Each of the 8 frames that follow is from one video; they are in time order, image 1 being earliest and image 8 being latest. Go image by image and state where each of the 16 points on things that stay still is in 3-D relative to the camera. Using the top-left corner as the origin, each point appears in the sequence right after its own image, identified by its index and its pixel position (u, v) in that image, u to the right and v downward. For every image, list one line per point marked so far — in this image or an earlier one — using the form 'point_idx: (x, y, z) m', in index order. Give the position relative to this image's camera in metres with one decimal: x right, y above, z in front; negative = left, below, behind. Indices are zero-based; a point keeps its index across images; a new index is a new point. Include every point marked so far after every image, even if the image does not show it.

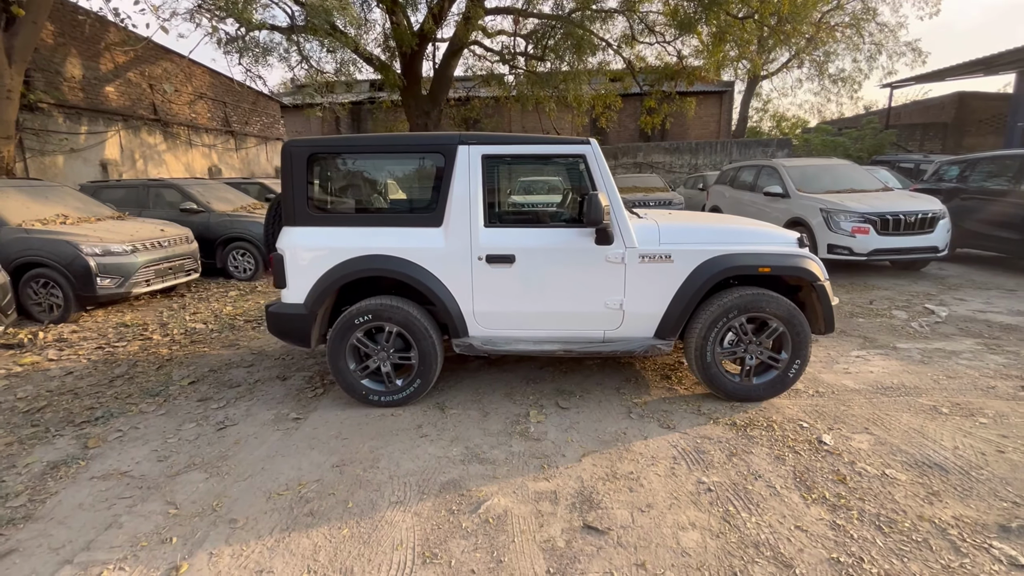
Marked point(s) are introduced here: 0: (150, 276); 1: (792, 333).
0: (-4.9, +0.2, +6.5) m
1: (+2.0, -0.3, +3.4) m
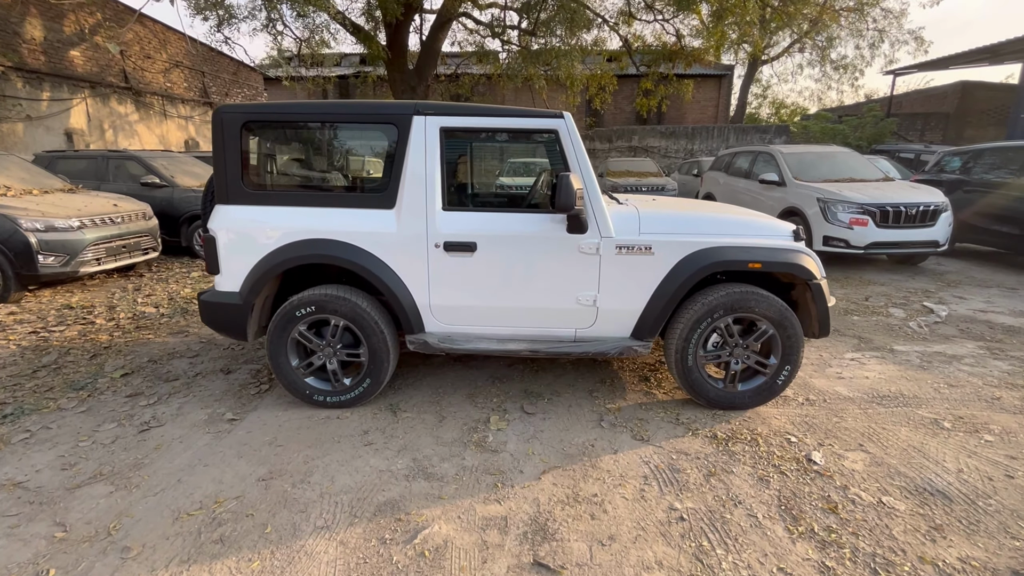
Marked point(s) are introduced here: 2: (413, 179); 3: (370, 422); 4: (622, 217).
0: (-5.2, +0.4, +6.0) m
1: (+1.8, -0.3, +3.1) m
2: (-0.6, +0.7, +3.0) m
3: (-0.9, -0.9, +3.1) m
4: (+0.7, +0.5, +3.1) m
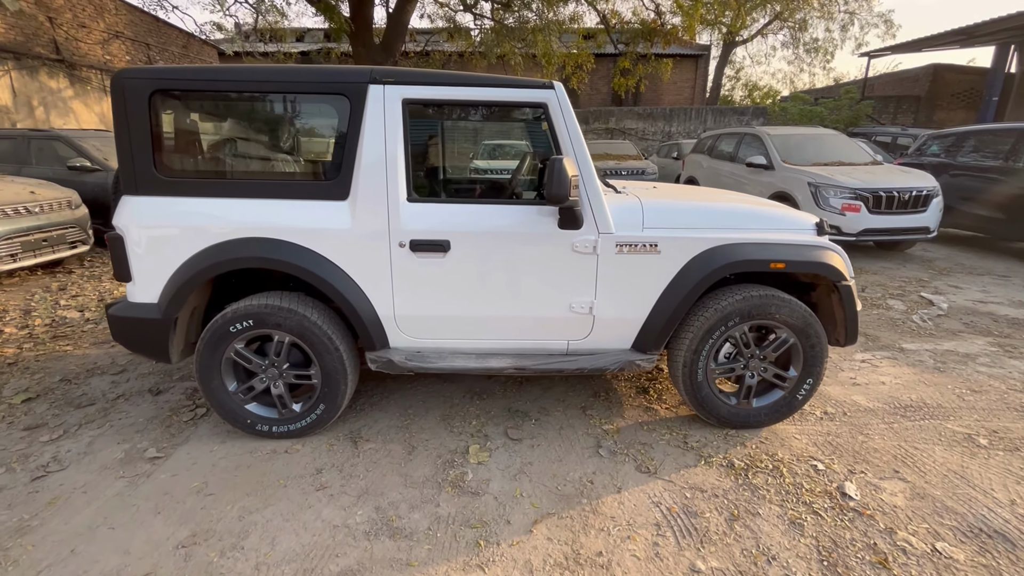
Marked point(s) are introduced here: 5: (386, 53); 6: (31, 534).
0: (-5.5, +0.4, +5.2) m
1: (+1.7, -0.3, +2.7) m
2: (-0.7, +0.7, +2.5) m
3: (-1.0, -0.9, +2.6) m
4: (+0.6, +0.4, +2.6) m
5: (-3.1, +5.8, +11.7) m
6: (-2.2, -1.1, +2.1) m
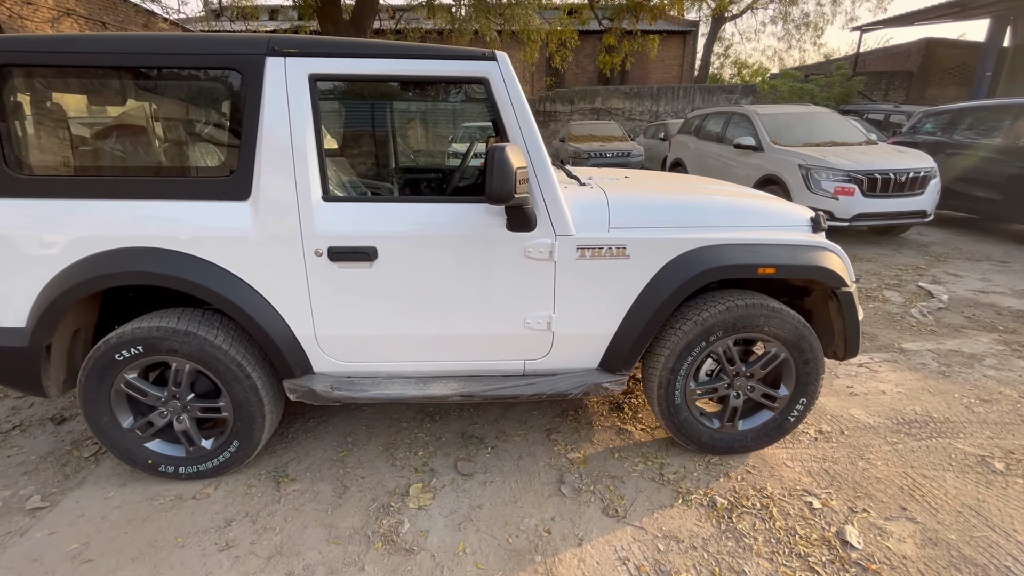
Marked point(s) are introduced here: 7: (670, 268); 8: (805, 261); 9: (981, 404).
0: (-5.8, +0.4, +4.7) m
1: (+1.4, -0.4, +2.3) m
2: (-1.0, +0.6, +2.0) m
3: (-1.3, -1.0, +2.2) m
4: (+0.3, +0.4, +2.2) m
5: (-3.6, +6.0, +11.0) m
6: (-2.4, -1.2, +1.7) m
7: (+0.7, +0.1, +2.2) m
8: (+1.3, +0.1, +2.2) m
9: (+2.8, -0.7, +2.9) m
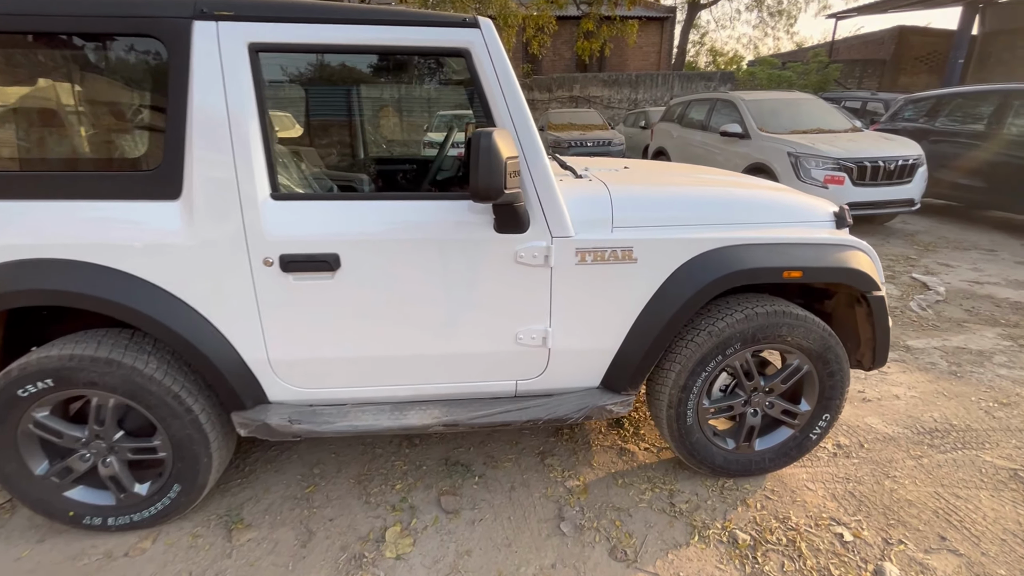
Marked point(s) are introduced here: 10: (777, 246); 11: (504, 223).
0: (-5.9, +0.3, +4.1) m
1: (+1.4, -0.4, +2.1) m
2: (-1.1, +0.5, +1.7) m
3: (-1.3, -1.1, +1.9) m
4: (+0.3, +0.3, +1.9) m
5: (-4.2, +6.1, +10.4) m
6: (-2.4, -1.3, +1.3) m
7: (+0.7, +0.1, +1.9) m
8: (+1.3, +0.1, +1.9) m
9: (+2.8, -0.7, +2.7) m
10: (+1.1, +0.2, +1.9) m
11: (0.0, +0.2, +1.8) m
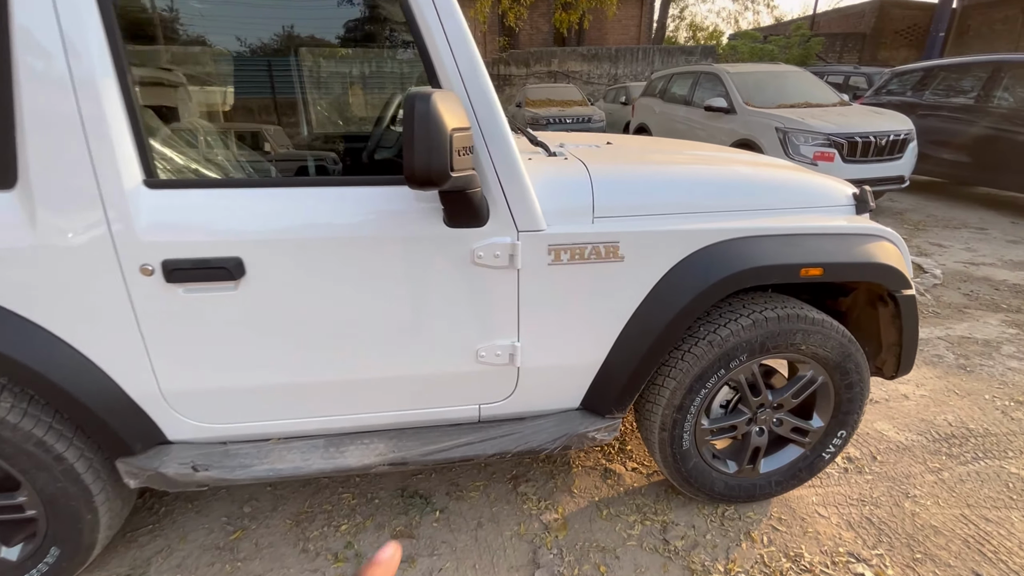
0: (-6.2, +0.2, +3.5) m
1: (+1.2, -0.4, +1.8) m
2: (-1.2, +0.5, +1.2) m
3: (-1.4, -1.1, +1.5) m
4: (+0.1, +0.3, +1.5) m
5: (-4.7, +6.3, +9.6) m
6: (-2.5, -1.4, +0.9) m
7: (+0.5, +0.1, +1.6) m
8: (+1.2, +0.1, +1.6) m
9: (+2.6, -0.6, +2.5) m
10: (+0.9, +0.2, +1.6) m
11: (-0.2, +0.2, +1.4) m
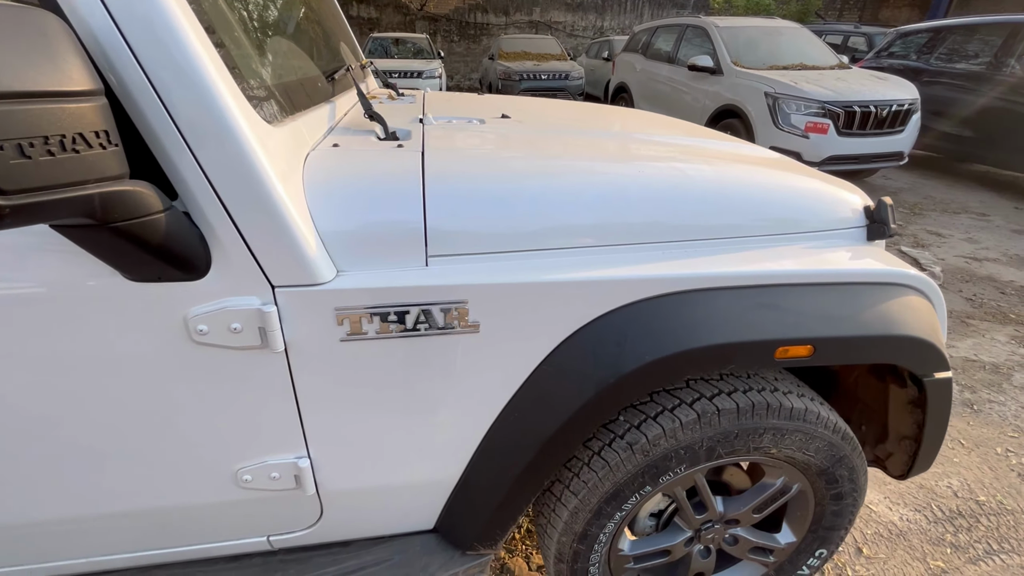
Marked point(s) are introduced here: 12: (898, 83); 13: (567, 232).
0: (-6.6, +0.3, +2.7) m
1: (+0.8, -0.5, +1.2) m
2: (-1.6, +0.3, +0.5) m
3: (-1.9, -1.3, +0.9) m
4: (-0.3, +0.2, +0.9) m
5: (-5.3, +6.9, +8.3) m
6: (-2.9, -1.6, +0.3) m
7: (+0.1, -0.1, +0.9) m
8: (+0.7, -0.1, +1.0) m
9: (+2.2, -0.7, +1.9) m
10: (+0.5, 0.0, +1.0) m
11: (-0.6, 0.0, +0.7) m
12: (+4.4, +2.3, +5.4) m
13: (+0.1, +0.1, +0.9) m
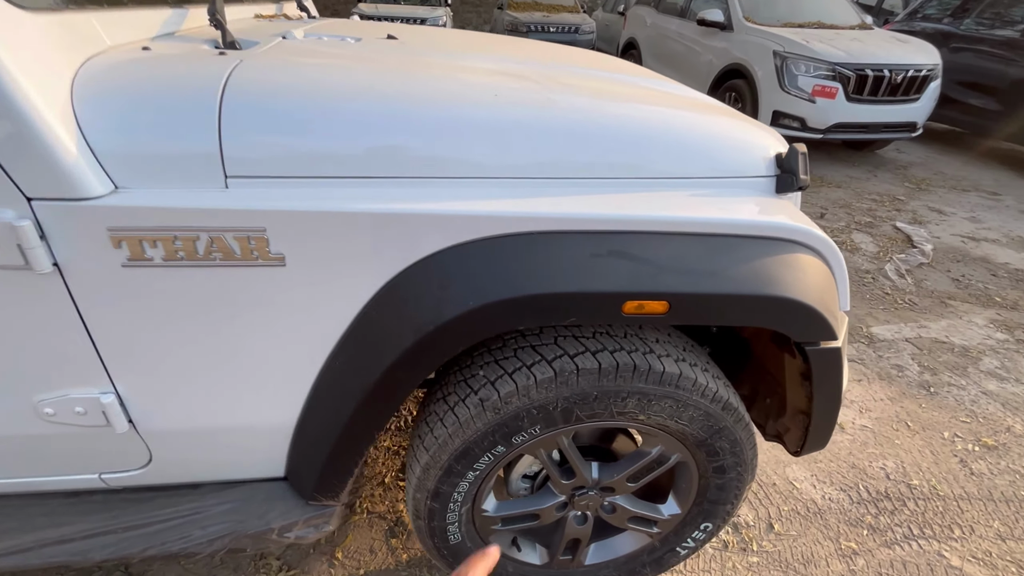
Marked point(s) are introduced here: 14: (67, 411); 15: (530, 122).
0: (-6.9, +0.9, +2.7) m
1: (+0.5, -0.4, +1.1) m
2: (-1.9, +0.5, +0.4) m
3: (-2.2, -1.0, +1.0) m
4: (-0.6, +0.3, +0.8) m
5: (-5.0, +7.8, +7.8) m
6: (-3.3, -1.3, +0.4) m
7: (-0.2, 0.0, +0.8) m
8: (+0.4, 0.0, +0.9) m
9: (+1.8, -0.7, +1.9) m
10: (+0.2, +0.1, +0.9) m
11: (-0.9, +0.2, +0.6) m
12: (+4.3, +2.5, +5.0) m
13: (-0.2, +0.2, +0.8) m
14: (-0.8, -0.2, +0.9) m
15: (+0.1, +0.3, +0.9) m
